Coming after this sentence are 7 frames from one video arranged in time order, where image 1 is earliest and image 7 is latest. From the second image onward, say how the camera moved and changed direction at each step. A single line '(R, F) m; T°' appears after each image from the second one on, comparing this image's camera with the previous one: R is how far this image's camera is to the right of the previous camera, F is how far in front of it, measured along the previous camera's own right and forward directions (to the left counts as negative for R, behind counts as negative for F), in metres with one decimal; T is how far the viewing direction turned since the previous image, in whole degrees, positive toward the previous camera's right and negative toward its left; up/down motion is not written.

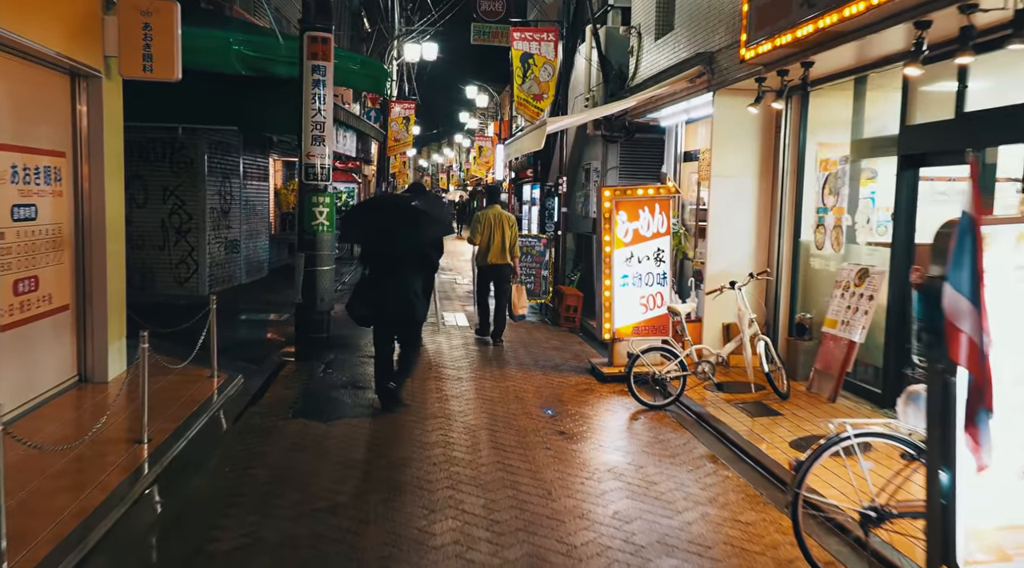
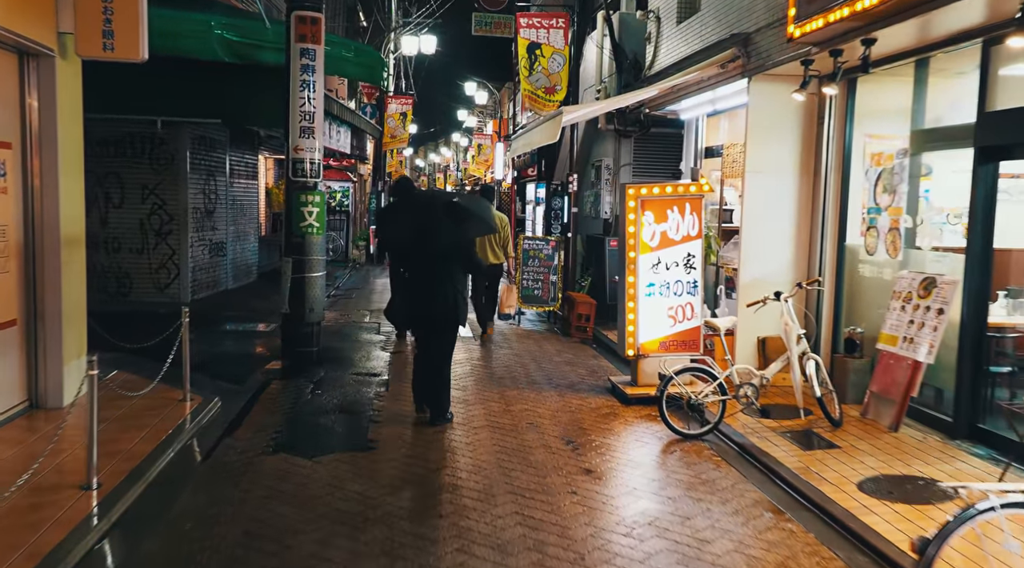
(-0.2, +1.1) m; 0°
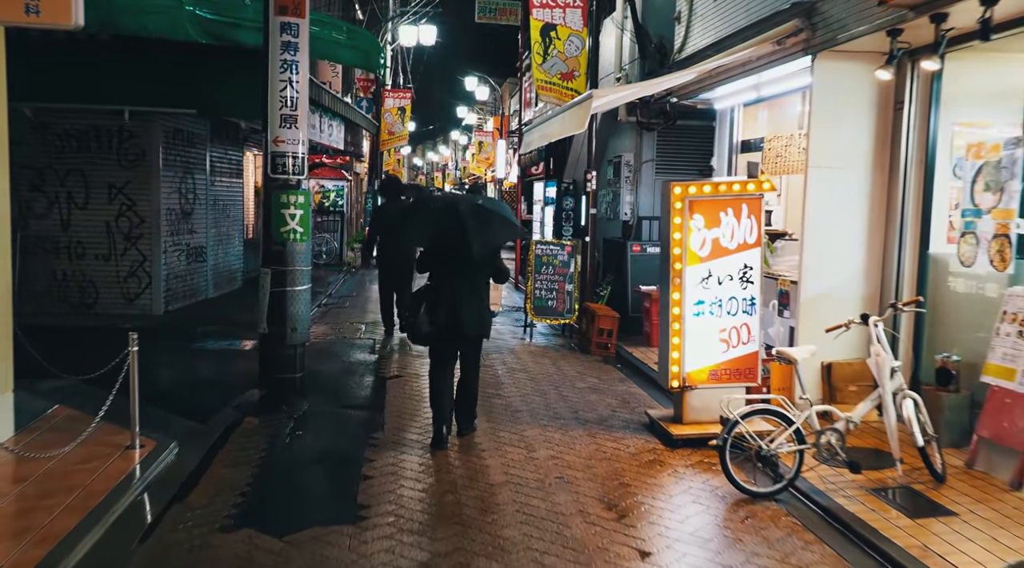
(-0.2, +1.4) m; 0°
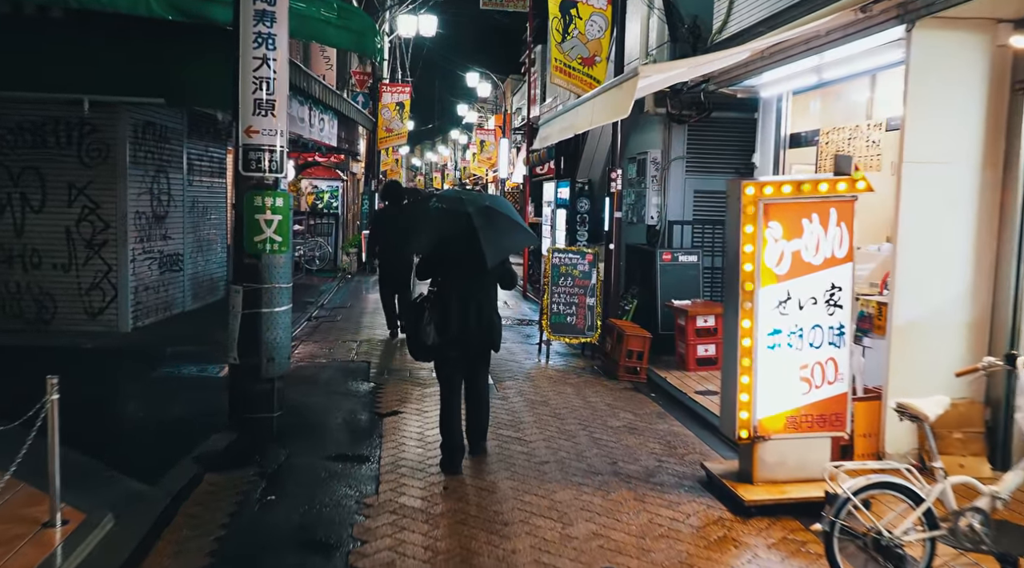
(-0.2, +1.5) m; 0°
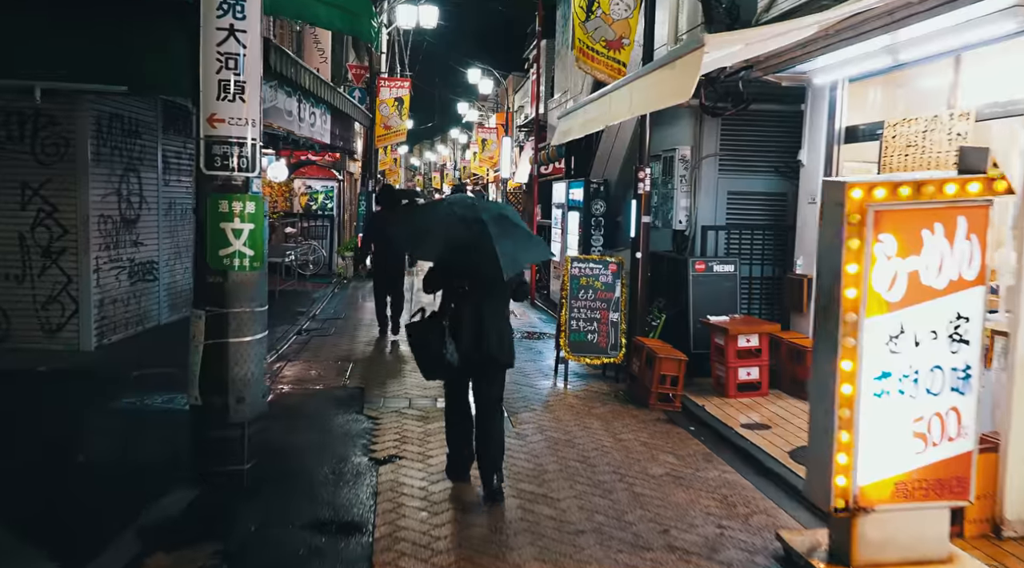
(-0.2, +1.3) m; 0°
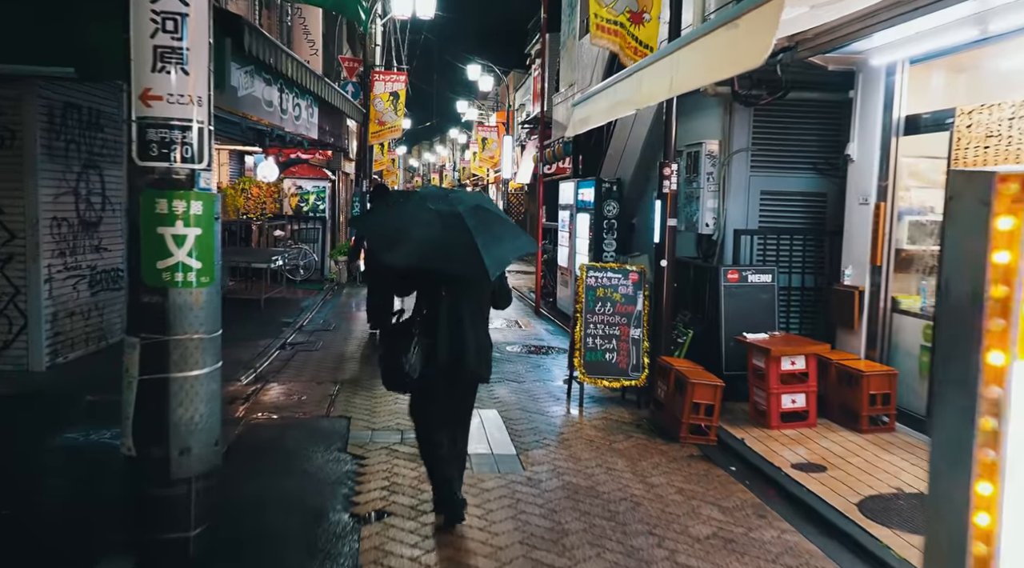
(-0.1, +1.2) m; 0°
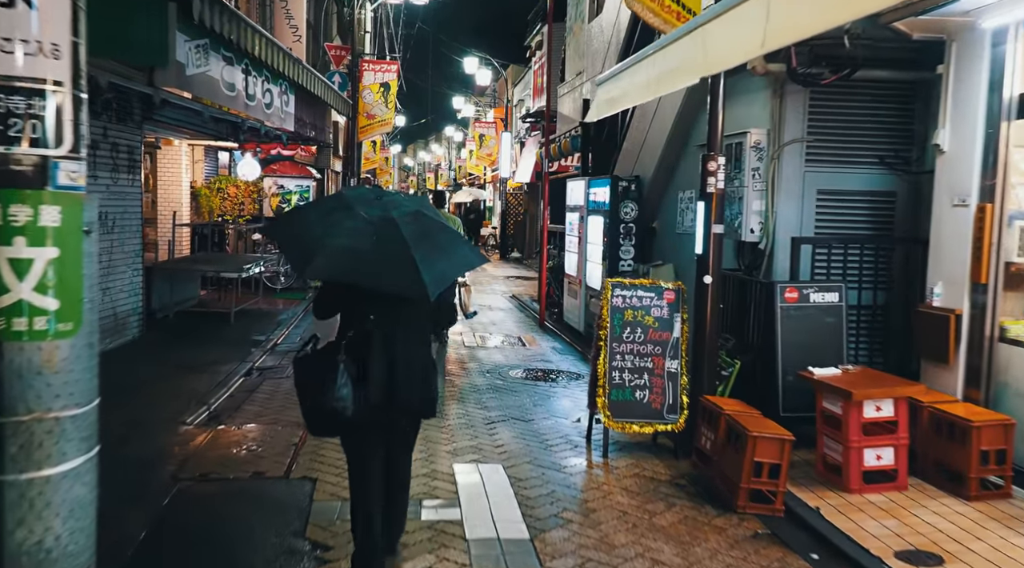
(-0.1, +1.6) m; 0°
